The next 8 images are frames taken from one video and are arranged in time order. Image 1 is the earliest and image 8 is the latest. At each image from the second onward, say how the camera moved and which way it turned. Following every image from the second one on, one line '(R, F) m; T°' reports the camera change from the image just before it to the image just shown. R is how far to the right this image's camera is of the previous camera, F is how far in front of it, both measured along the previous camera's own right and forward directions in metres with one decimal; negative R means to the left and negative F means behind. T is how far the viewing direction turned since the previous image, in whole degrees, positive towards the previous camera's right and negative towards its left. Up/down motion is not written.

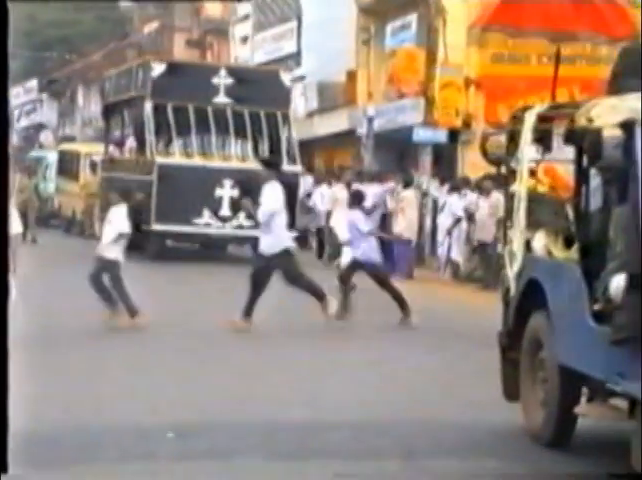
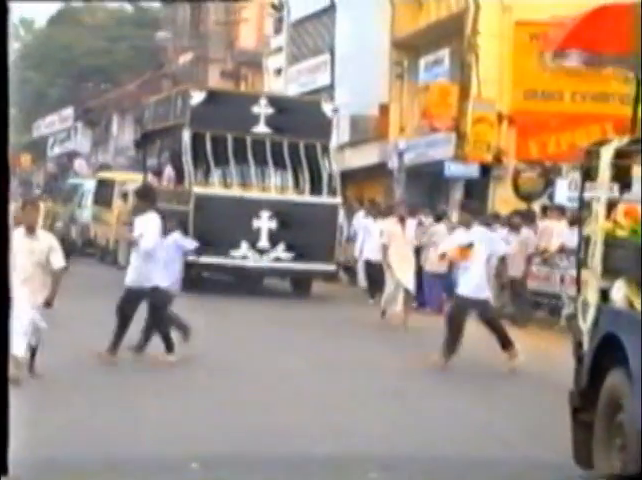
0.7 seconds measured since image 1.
(0.0, 0.0) m; -2°
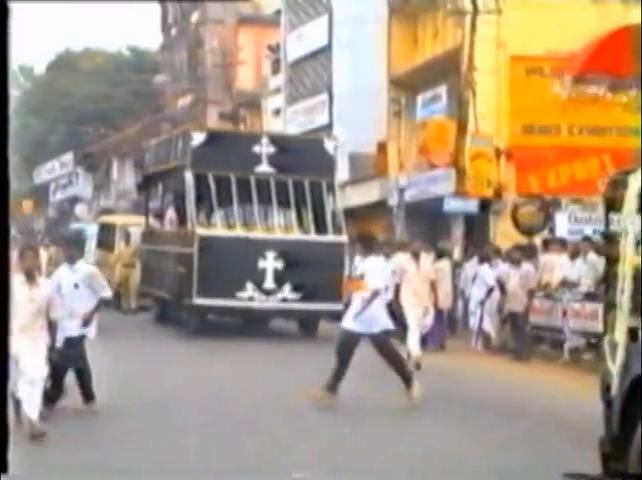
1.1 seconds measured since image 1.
(+0.1, 0.0) m; 0°
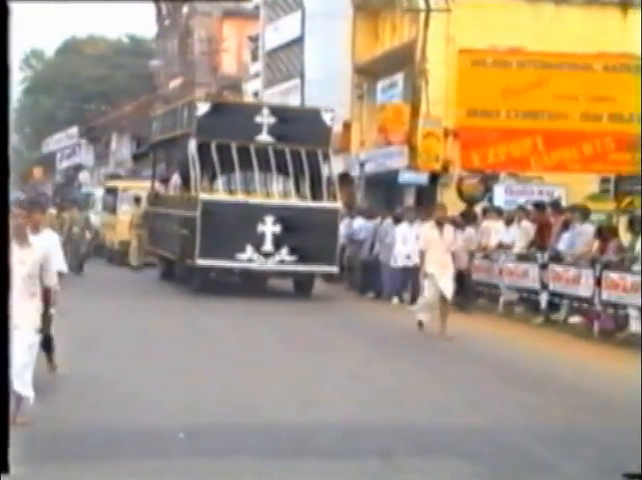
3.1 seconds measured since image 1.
(+0.2, -1.3) m; +1°
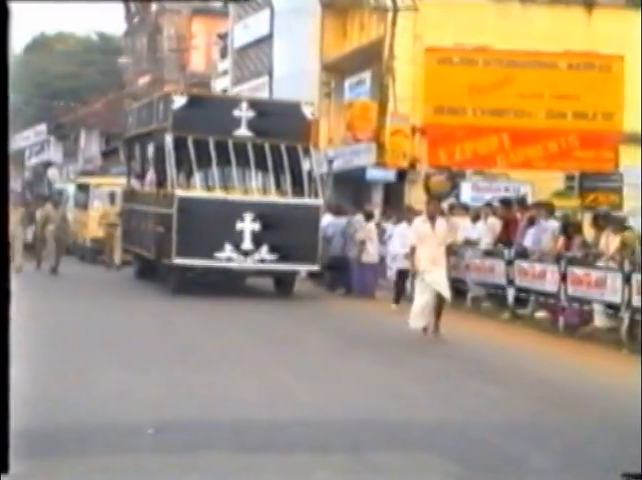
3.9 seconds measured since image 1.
(0.0, -0.1) m; +2°
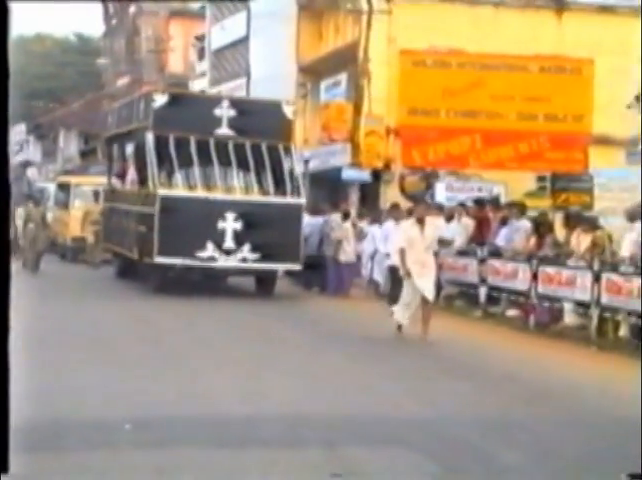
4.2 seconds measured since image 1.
(0.0, -0.2) m; +1°
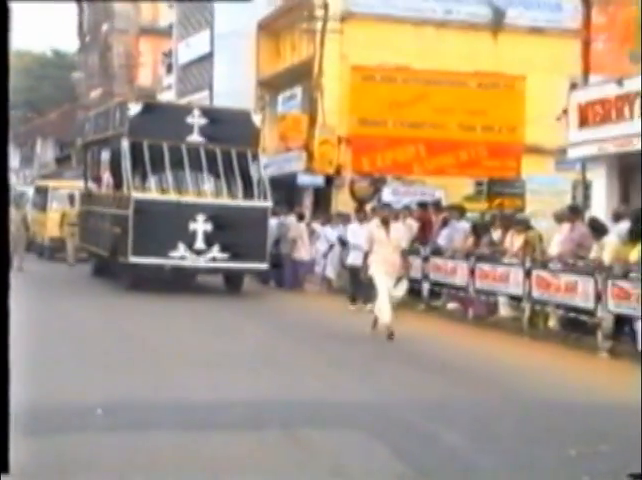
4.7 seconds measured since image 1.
(0.0, -0.9) m; +2°
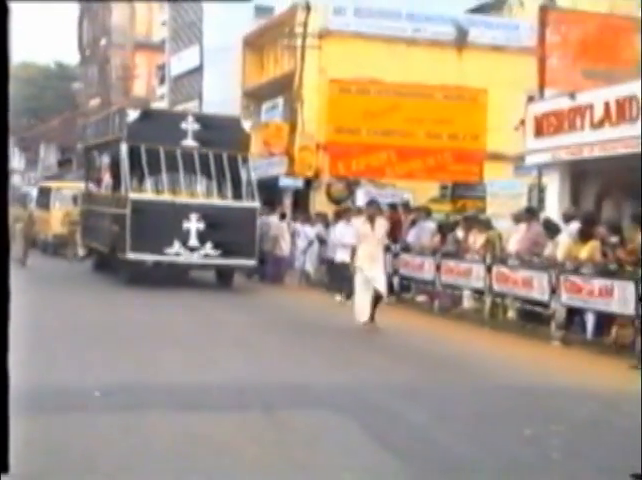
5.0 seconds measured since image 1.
(+0.1, -1.0) m; +1°
